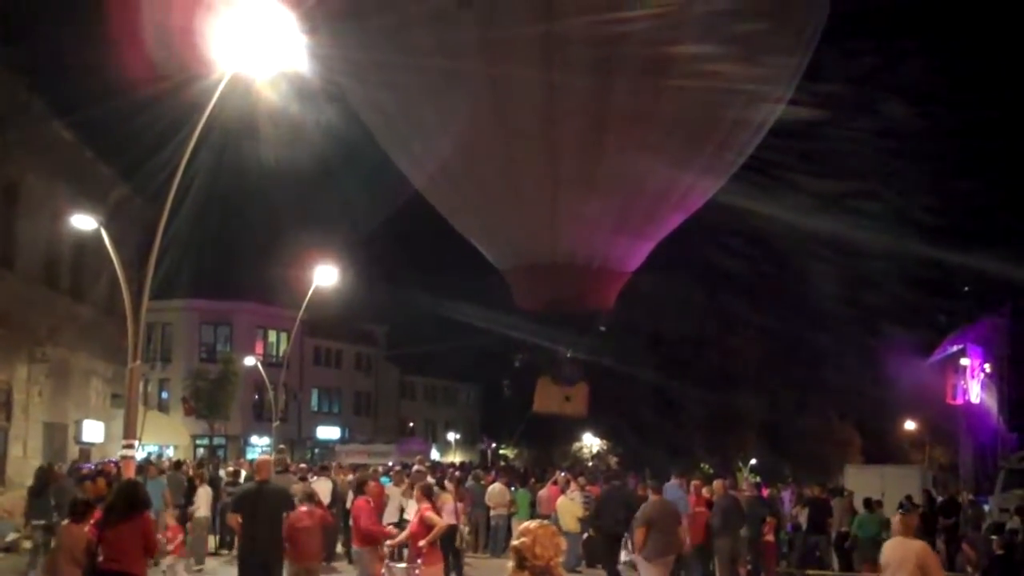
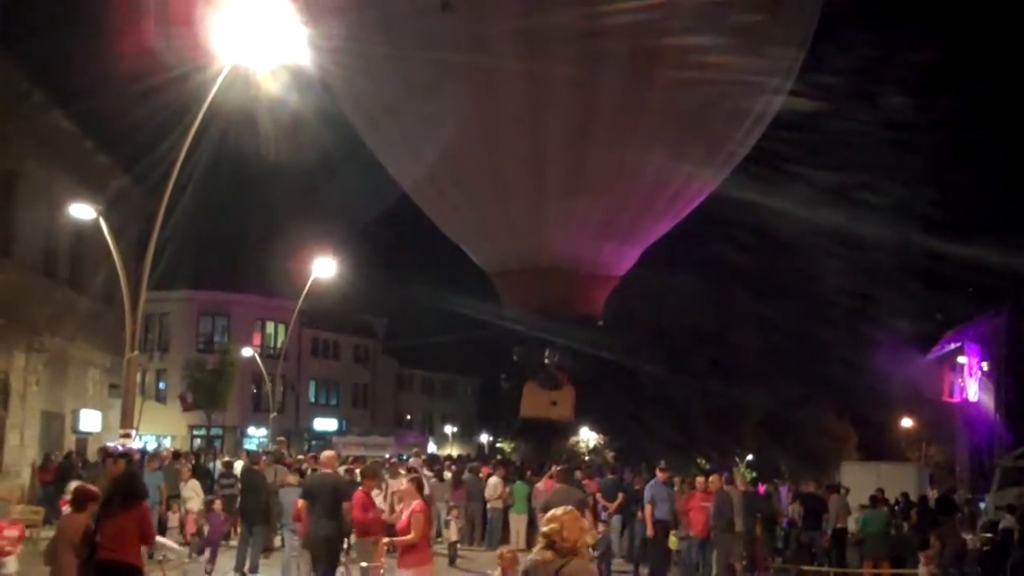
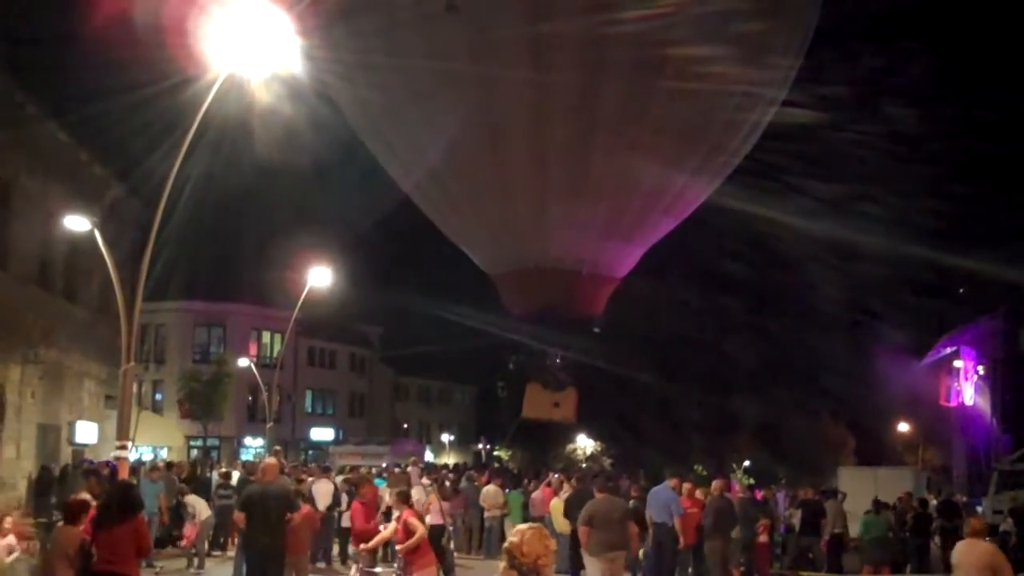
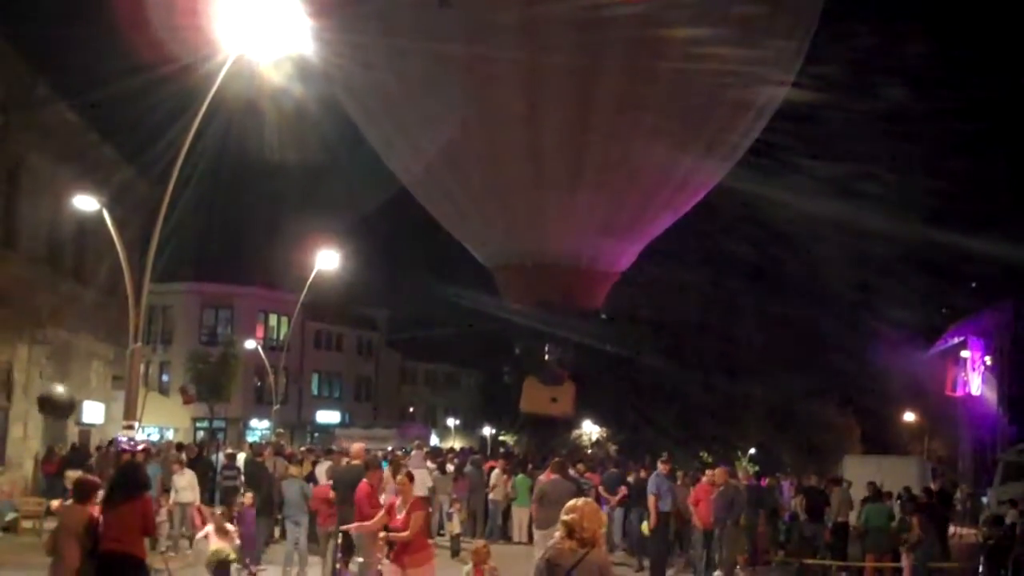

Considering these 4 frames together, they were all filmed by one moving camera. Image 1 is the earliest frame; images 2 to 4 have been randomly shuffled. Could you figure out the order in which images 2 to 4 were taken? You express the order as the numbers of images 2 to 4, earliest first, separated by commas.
3, 2, 4
